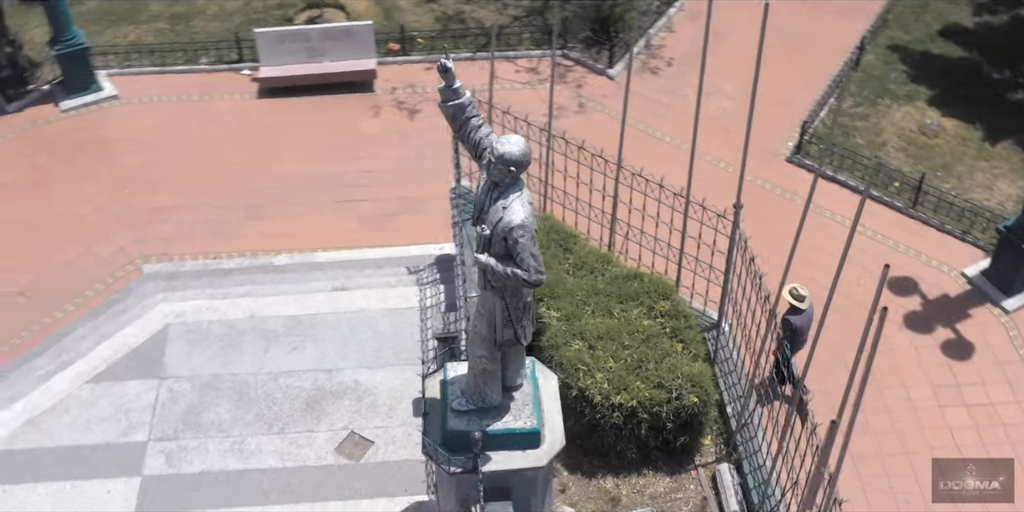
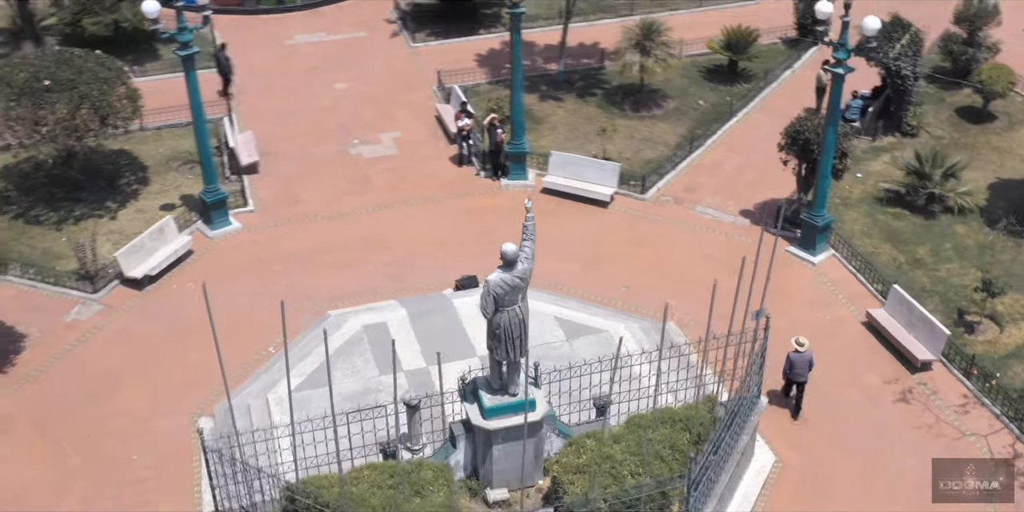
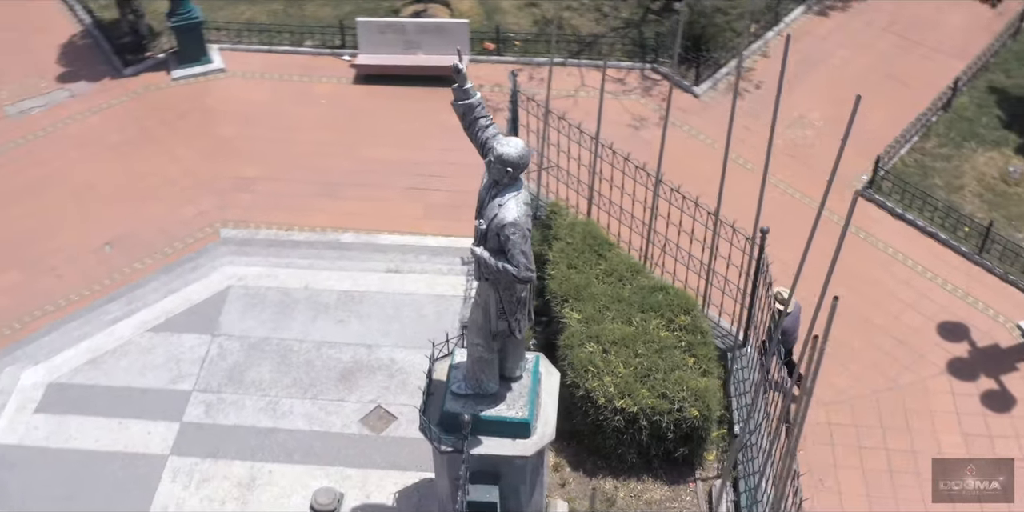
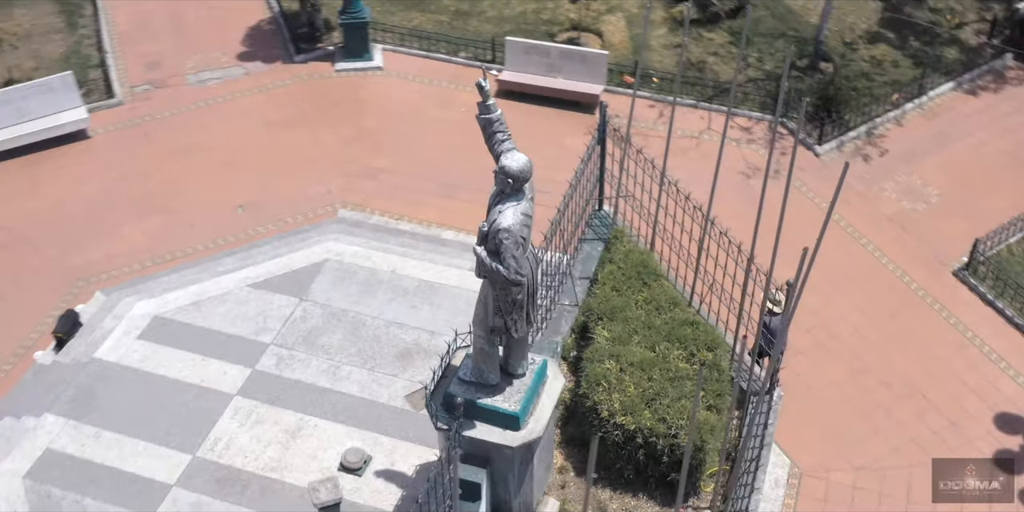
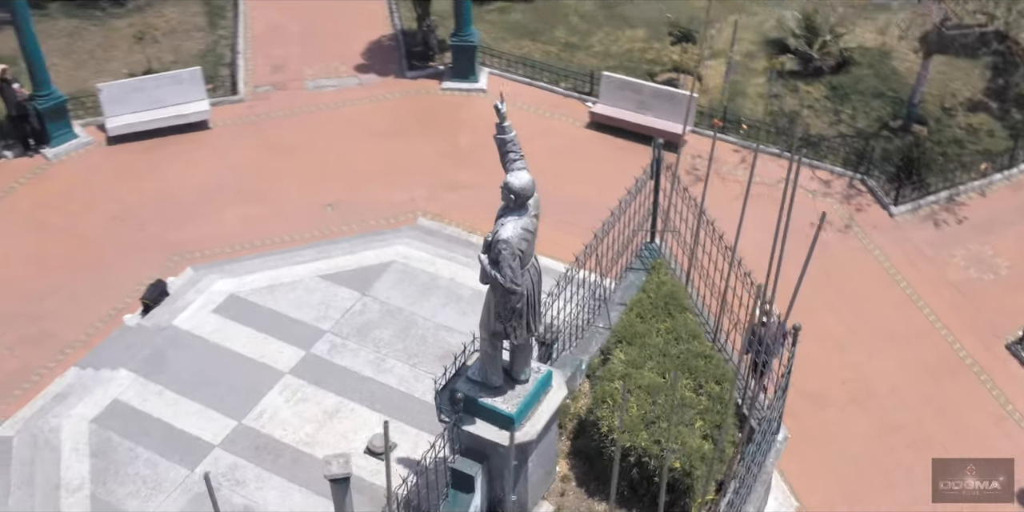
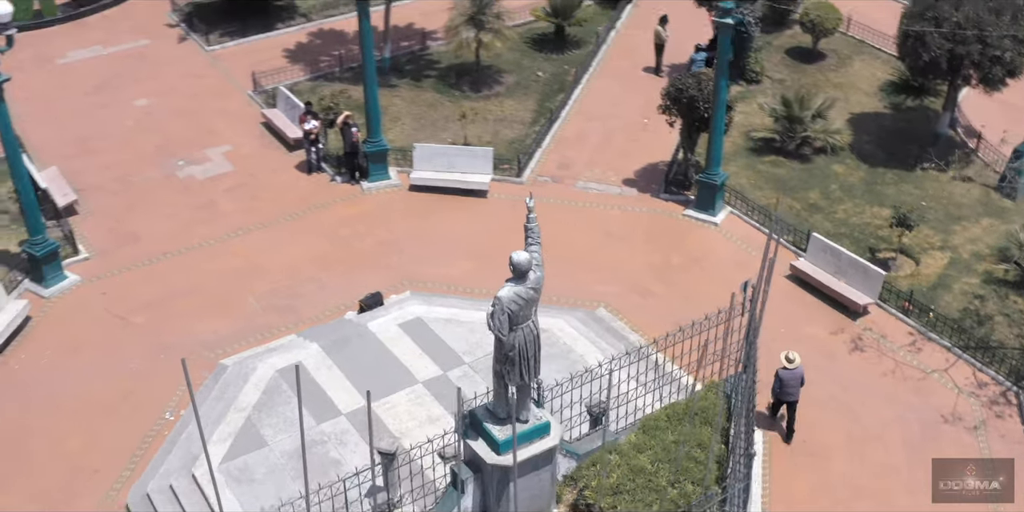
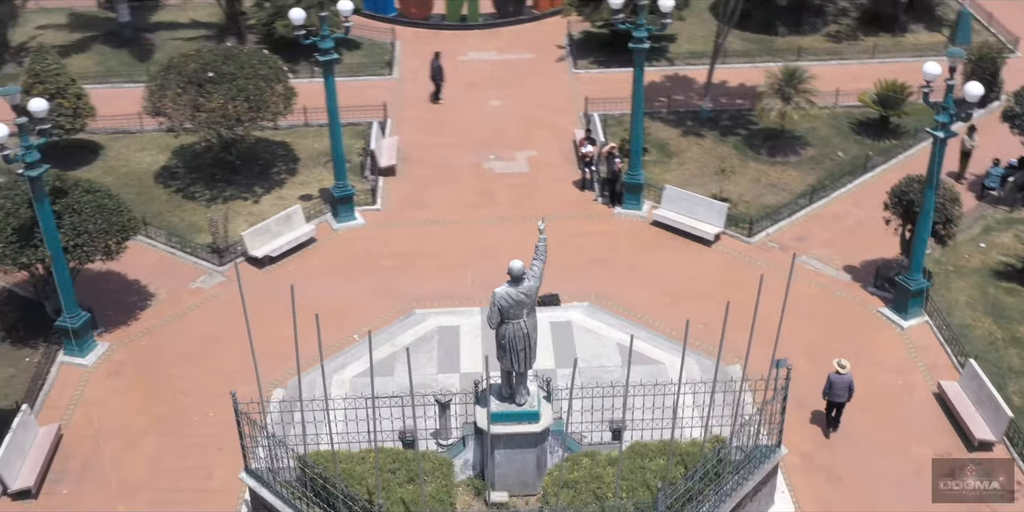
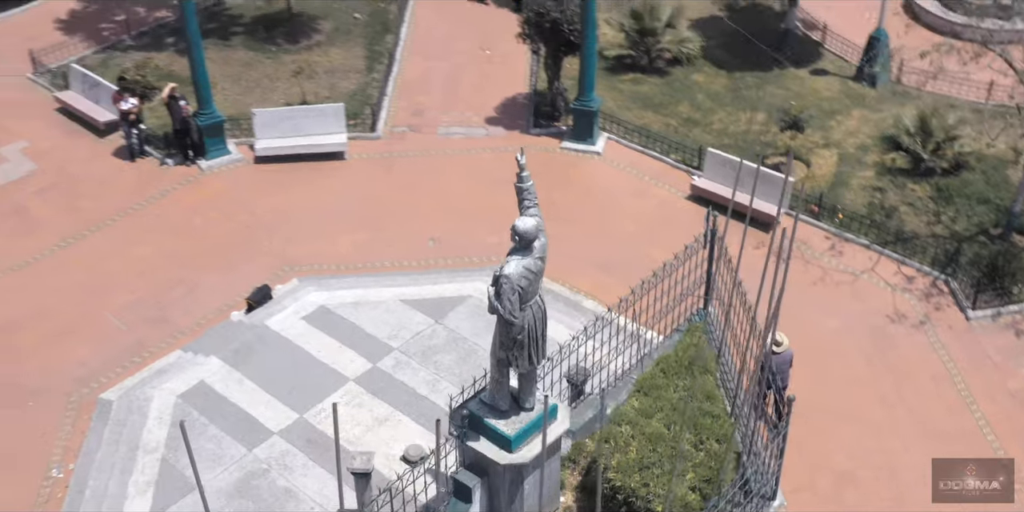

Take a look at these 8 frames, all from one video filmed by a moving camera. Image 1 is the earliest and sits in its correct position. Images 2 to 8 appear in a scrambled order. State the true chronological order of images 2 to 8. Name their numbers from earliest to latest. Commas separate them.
3, 4, 5, 8, 6, 2, 7
